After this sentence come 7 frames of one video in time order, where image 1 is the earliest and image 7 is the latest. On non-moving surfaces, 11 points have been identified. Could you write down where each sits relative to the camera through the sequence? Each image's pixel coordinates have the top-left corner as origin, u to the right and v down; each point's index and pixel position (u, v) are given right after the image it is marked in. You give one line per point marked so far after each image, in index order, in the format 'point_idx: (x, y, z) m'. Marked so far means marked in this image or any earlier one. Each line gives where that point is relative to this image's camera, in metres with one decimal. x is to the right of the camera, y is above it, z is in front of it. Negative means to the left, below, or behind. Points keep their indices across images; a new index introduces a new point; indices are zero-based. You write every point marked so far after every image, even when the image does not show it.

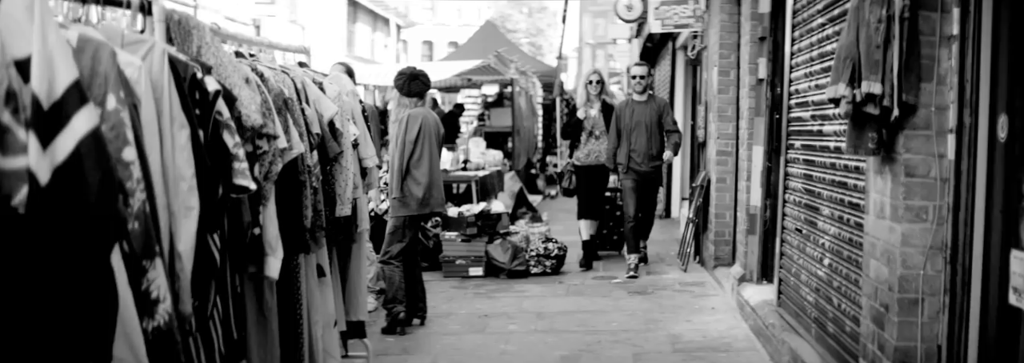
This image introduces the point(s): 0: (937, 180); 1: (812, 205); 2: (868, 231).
0: (+1.6, 0.0, +3.5) m
1: (+1.7, -0.1, +5.1) m
2: (+1.5, -0.2, +3.8) m
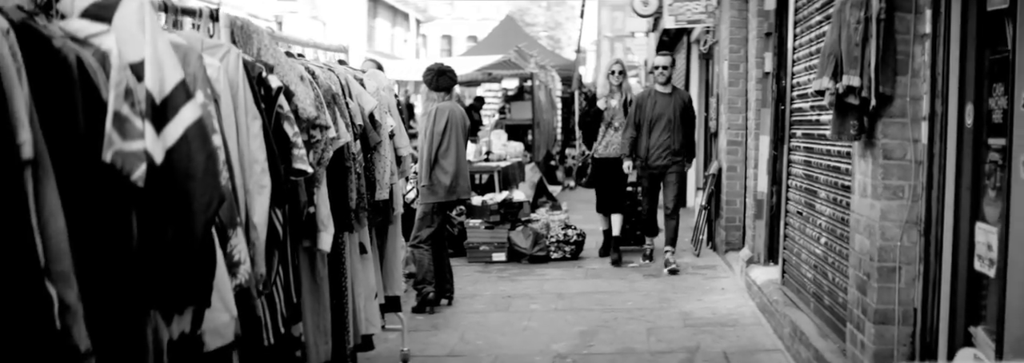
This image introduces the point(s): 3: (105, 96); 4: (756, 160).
0: (+1.7, +0.1, +3.9) m
1: (+1.8, 0.0, +5.5) m
2: (+1.6, -0.1, +4.2) m
3: (-0.9, +0.2, +1.9) m
4: (+2.1, +0.2, +7.8) m
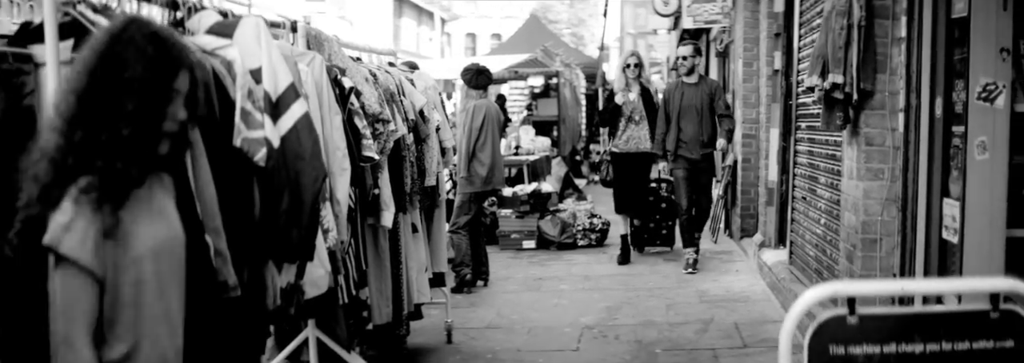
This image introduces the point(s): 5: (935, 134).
0: (+1.9, +0.2, +4.5) m
1: (+2.1, 0.0, +6.1) m
2: (+1.8, 0.0, +4.9) m
3: (-0.8, +0.2, +2.6) m
4: (+2.4, +0.3, +8.4) m
5: (+1.9, +0.2, +4.1) m
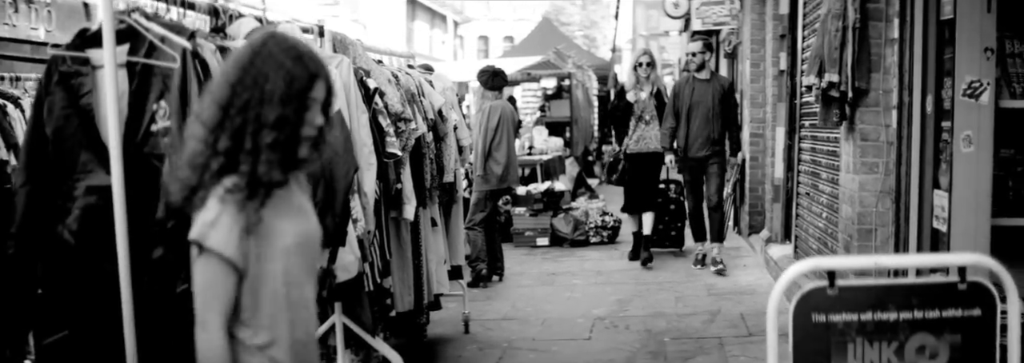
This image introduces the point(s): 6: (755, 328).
0: (+2.0, +0.2, +4.8) m
1: (+2.2, +0.1, +6.3) m
2: (+1.9, 0.0, +5.1) m
3: (-0.8, +0.3, +2.9) m
4: (+2.5, +0.3, +8.6) m
5: (+2.0, +0.3, +4.3) m
6: (+1.6, -1.0, +6.0) m
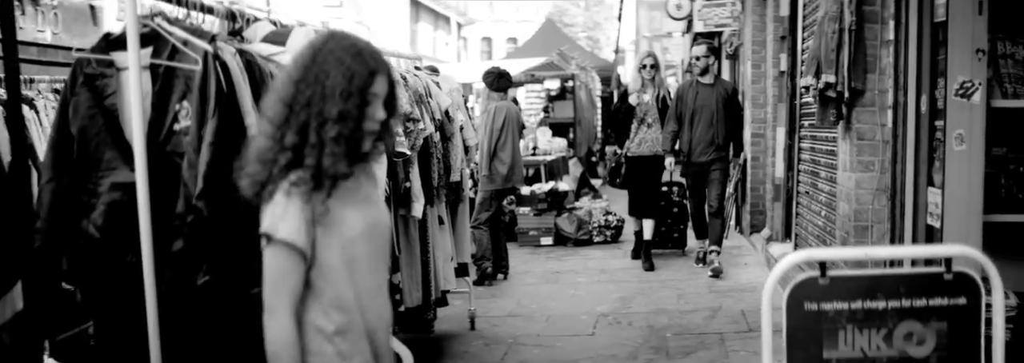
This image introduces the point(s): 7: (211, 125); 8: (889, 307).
0: (+2.0, +0.2, +4.9) m
1: (+2.2, +0.1, +6.5) m
2: (+1.9, 0.0, +5.2) m
3: (-0.7, +0.3, +3.0) m
4: (+2.6, +0.3, +8.8) m
5: (+2.0, +0.3, +4.5) m
6: (+1.7, -1.0, +6.1) m
7: (-0.8, +0.1, +2.3) m
8: (+0.9, -0.3, +2.2) m
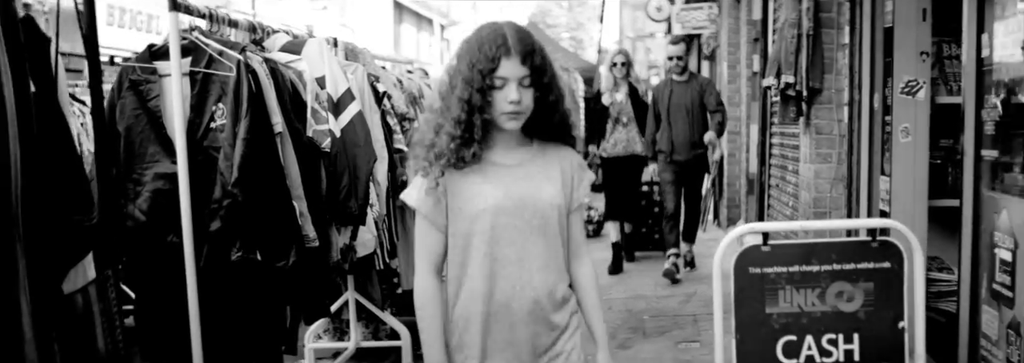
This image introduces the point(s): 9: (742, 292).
0: (+1.9, +0.3, +5.3) m
1: (+2.1, +0.1, +6.9) m
2: (+1.8, 0.0, +5.7) m
3: (-0.8, +0.3, +3.4) m
4: (+2.4, +0.4, +9.2) m
5: (+2.0, +0.3, +4.9) m
6: (+1.6, -0.9, +6.5) m
7: (-0.8, +0.2, +2.7) m
8: (+0.9, -0.3, +2.7) m
9: (+0.7, -0.3, +2.7) m
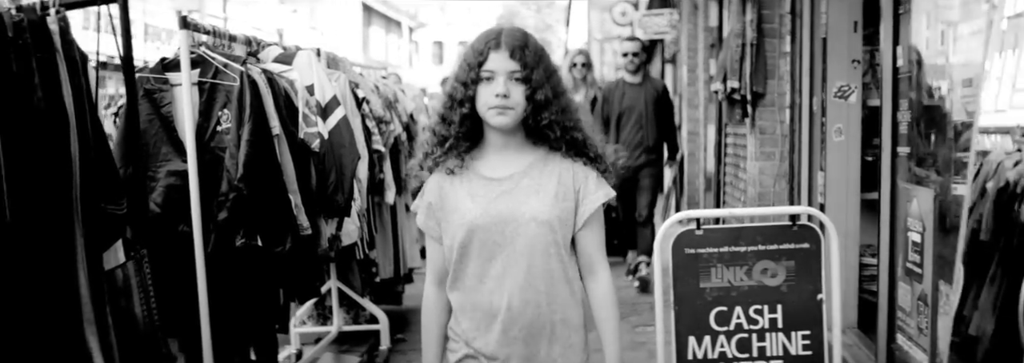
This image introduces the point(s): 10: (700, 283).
0: (+1.7, +0.3, +5.8) m
1: (+1.8, +0.2, +7.4) m
2: (+1.6, +0.1, +6.1) m
3: (-0.9, +0.3, +3.8) m
4: (+2.1, +0.4, +9.7) m
5: (+1.8, +0.3, +5.4) m
6: (+1.3, -0.9, +7.0) m
7: (-0.9, +0.2, +3.1) m
8: (+0.8, -0.2, +3.1) m
9: (+0.6, -0.3, +3.1) m
10: (+0.7, -0.3, +3.1) m
